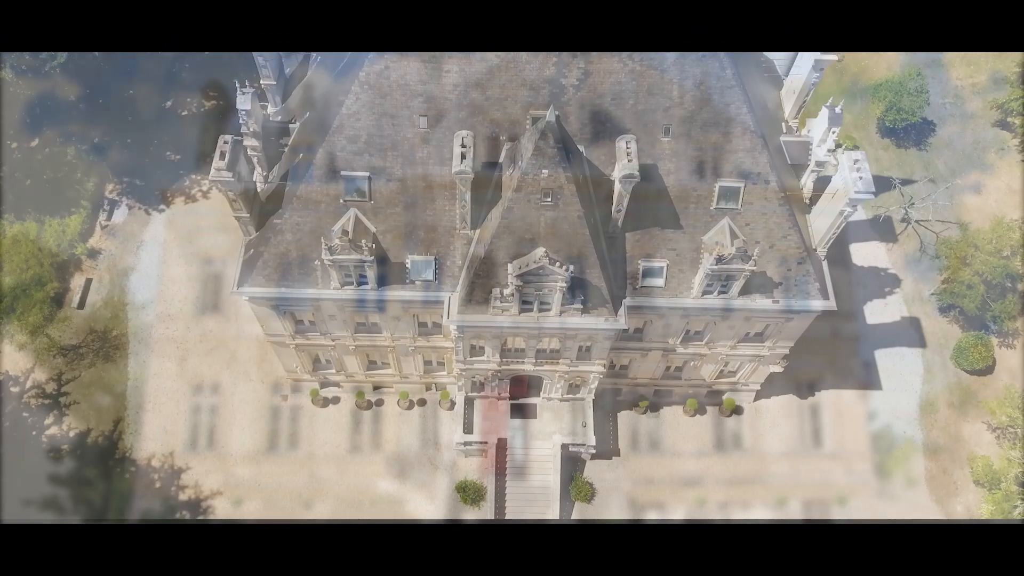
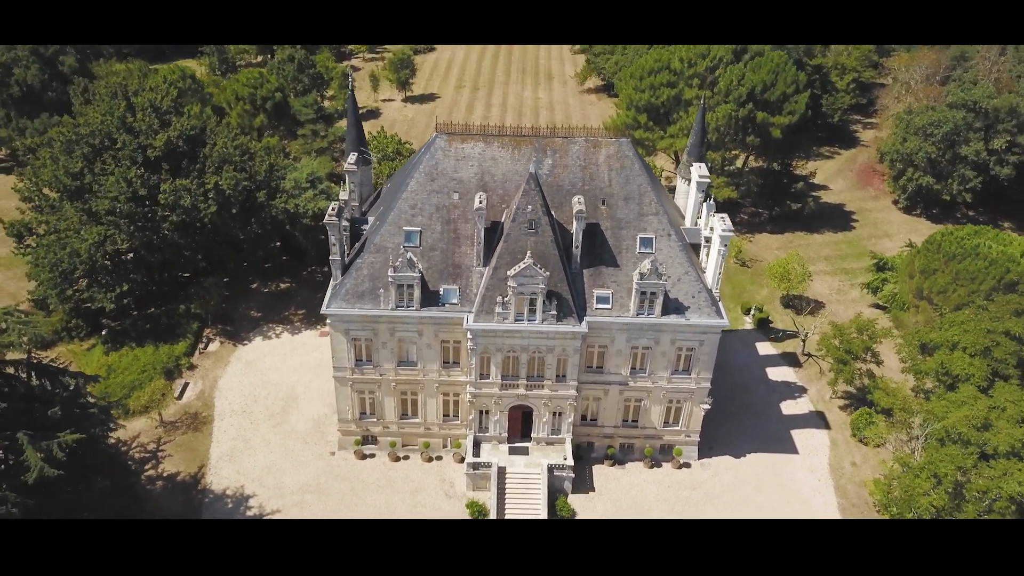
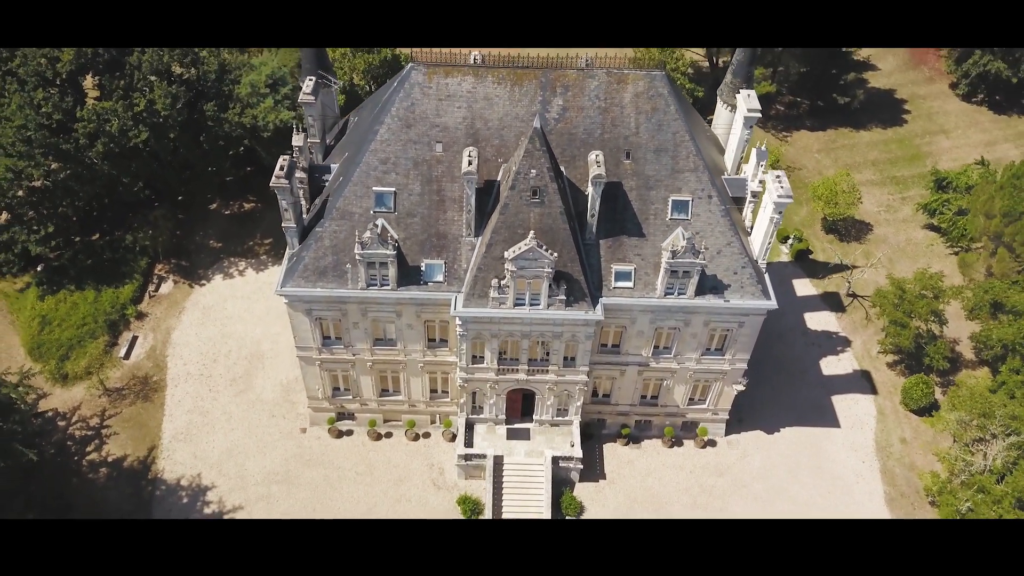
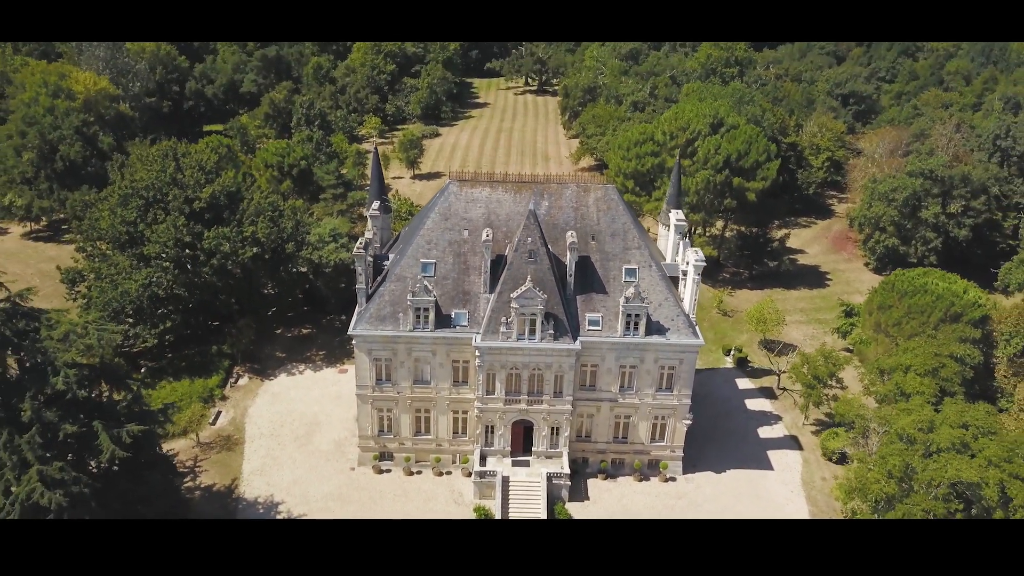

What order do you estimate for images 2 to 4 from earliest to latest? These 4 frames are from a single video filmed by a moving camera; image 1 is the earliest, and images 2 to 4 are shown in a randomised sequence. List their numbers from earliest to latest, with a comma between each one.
3, 2, 4
